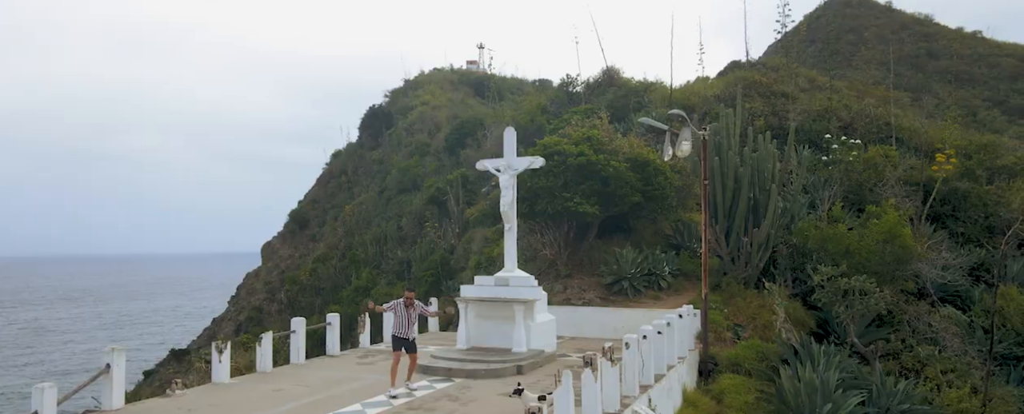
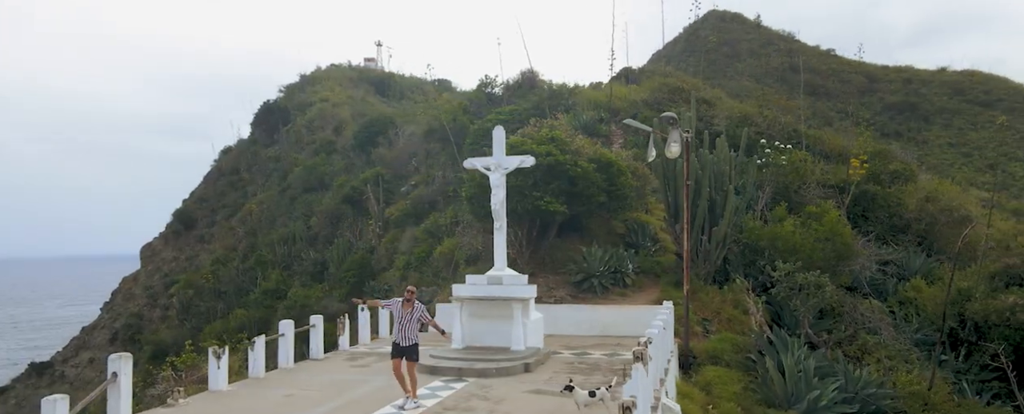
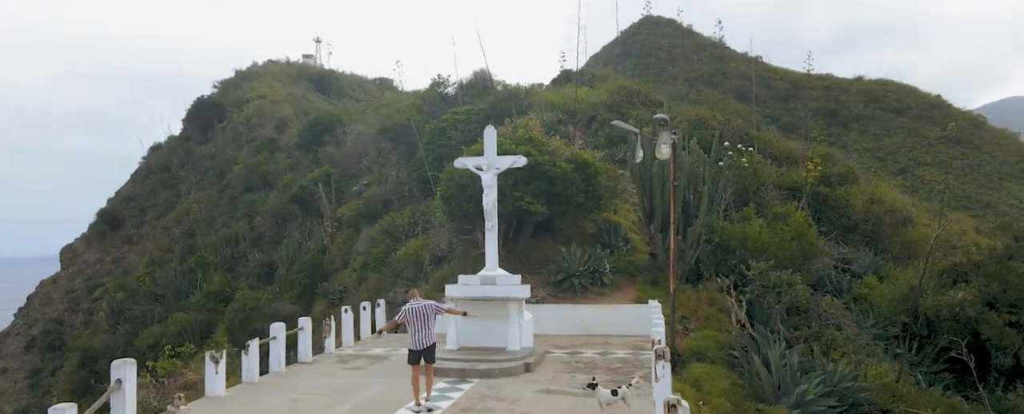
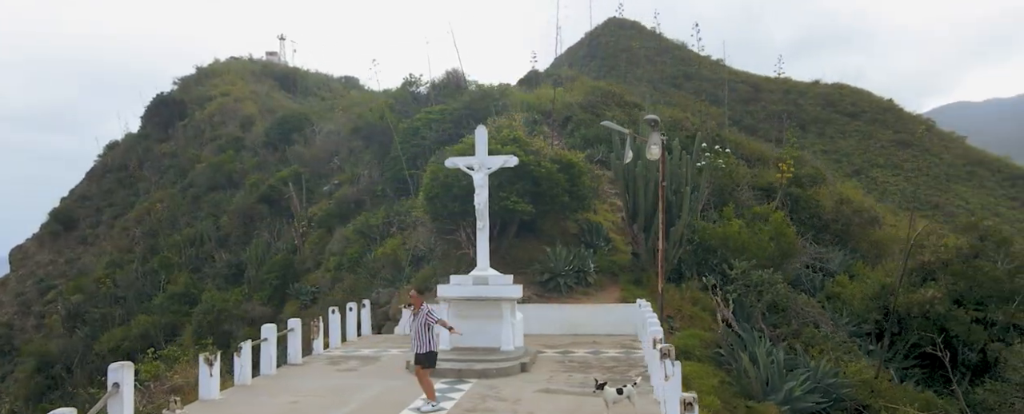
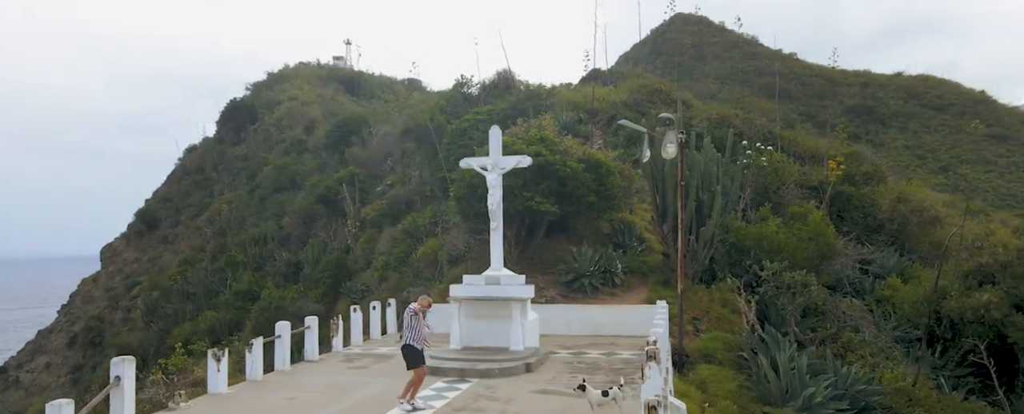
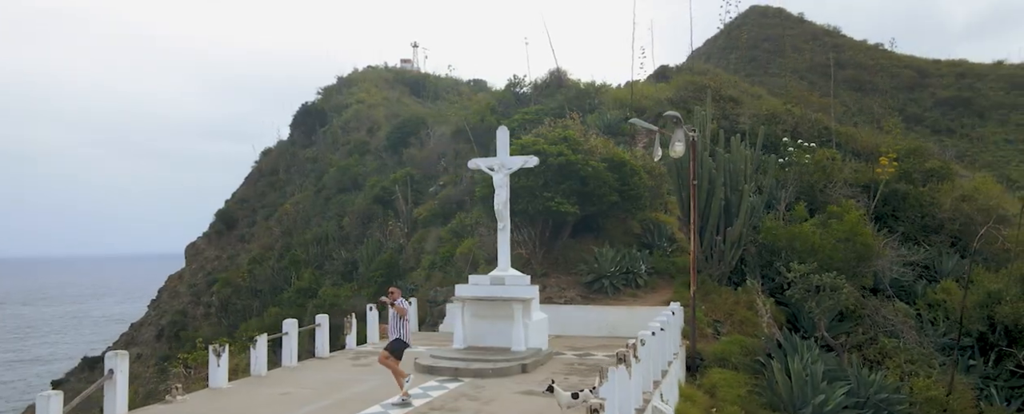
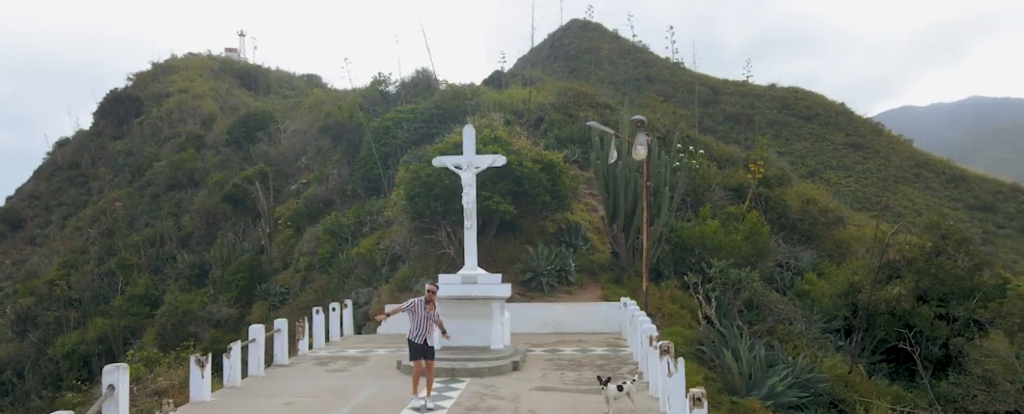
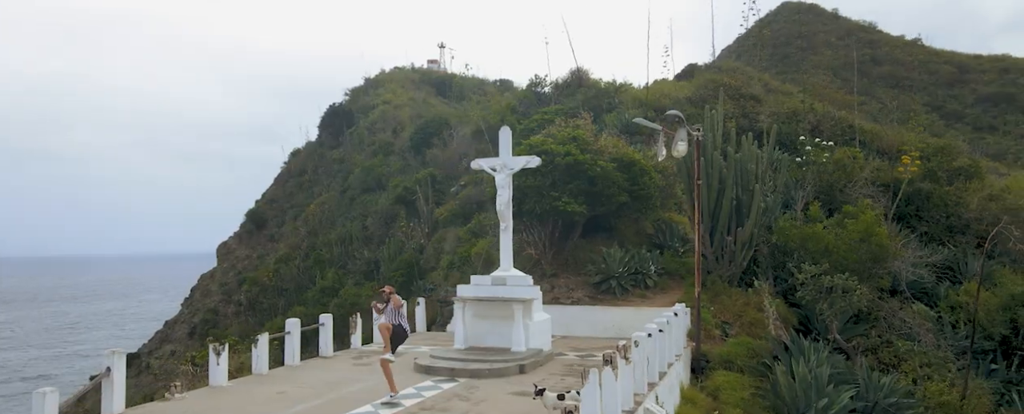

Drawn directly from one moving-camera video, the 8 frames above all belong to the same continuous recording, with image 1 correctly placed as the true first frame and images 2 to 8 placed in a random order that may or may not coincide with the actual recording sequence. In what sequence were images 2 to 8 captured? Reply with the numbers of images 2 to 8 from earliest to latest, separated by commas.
8, 6, 2, 5, 3, 4, 7
